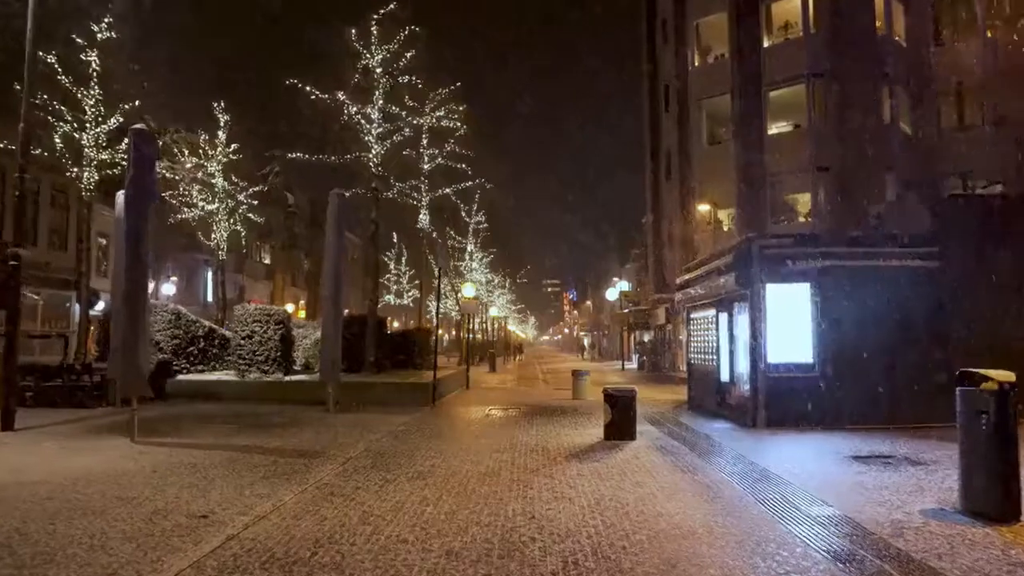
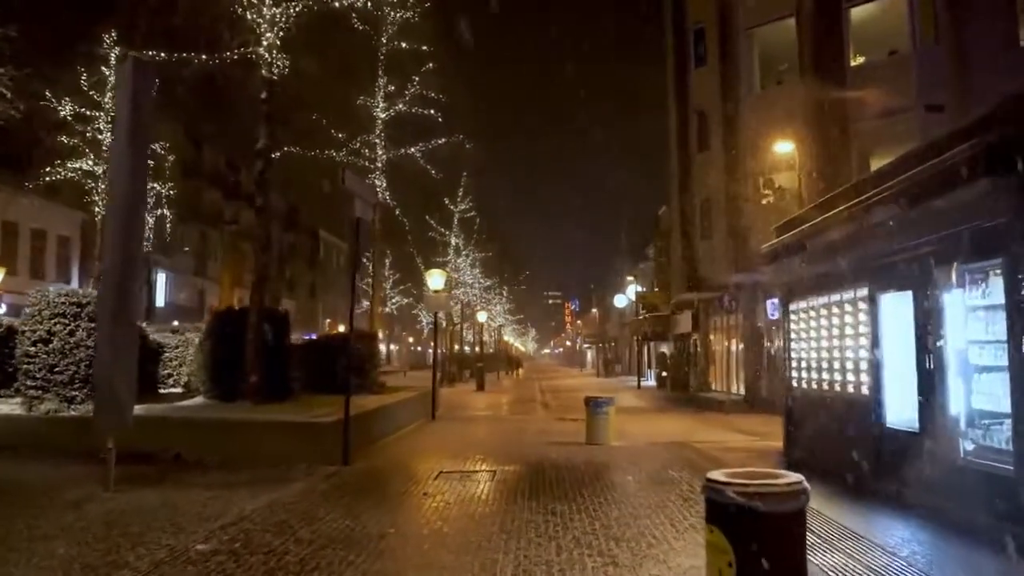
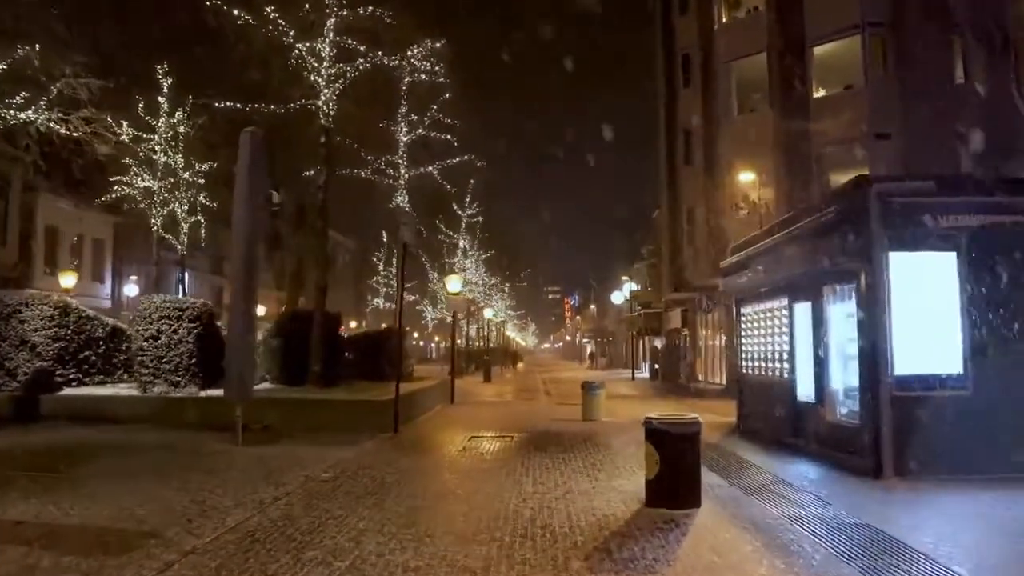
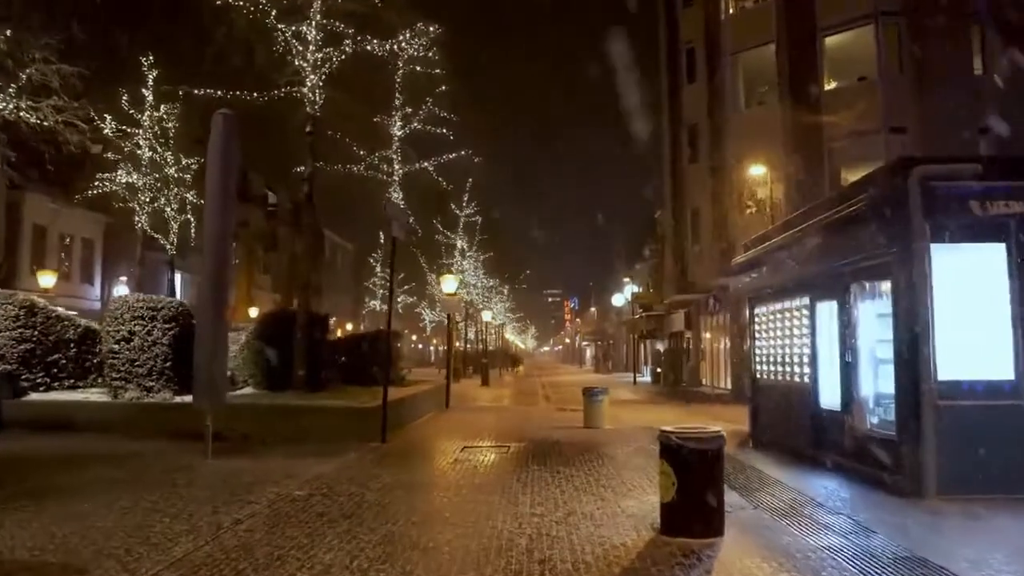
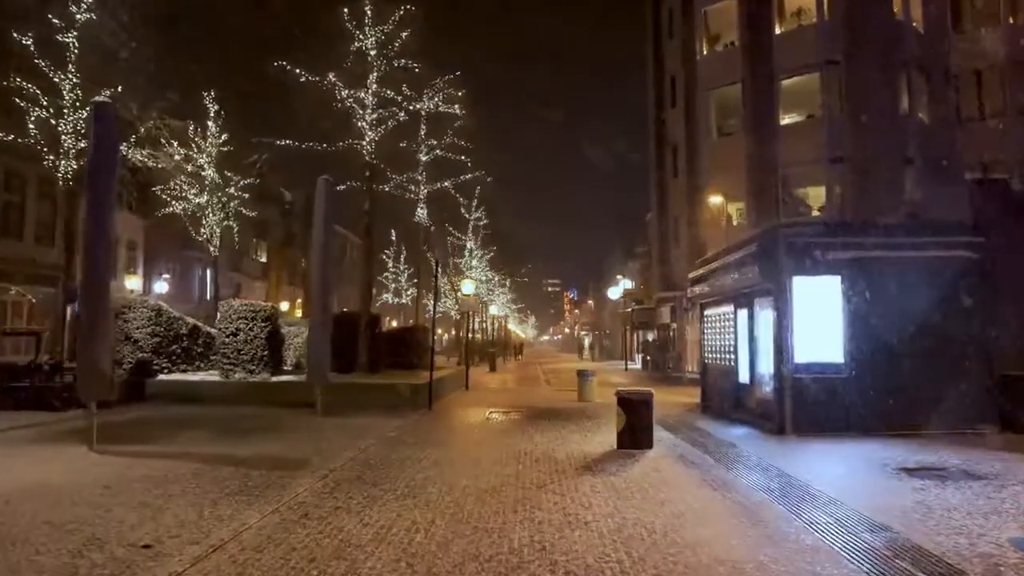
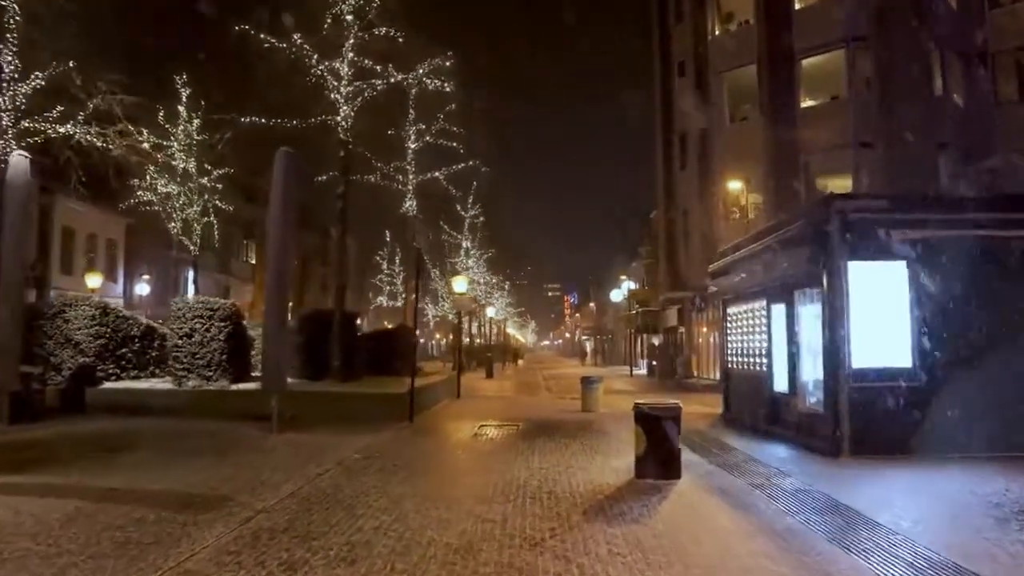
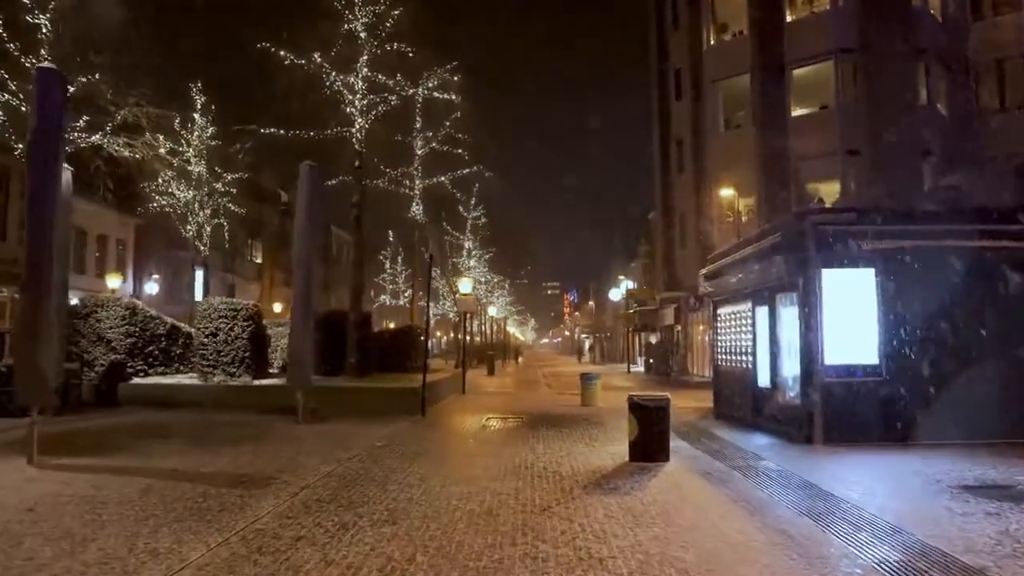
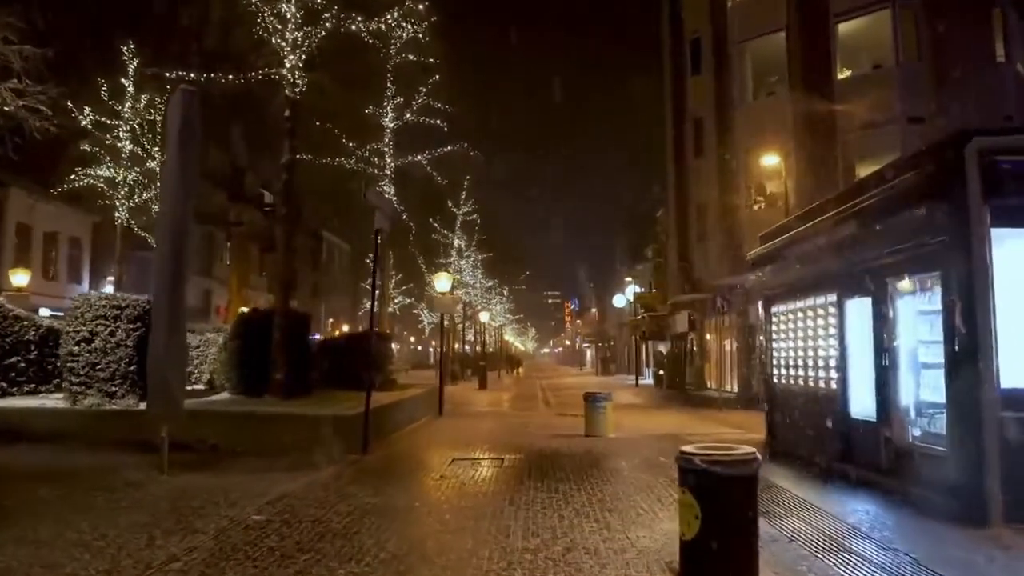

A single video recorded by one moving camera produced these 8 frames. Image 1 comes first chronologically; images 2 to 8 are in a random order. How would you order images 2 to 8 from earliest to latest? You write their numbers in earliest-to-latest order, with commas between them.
5, 7, 6, 3, 4, 8, 2
